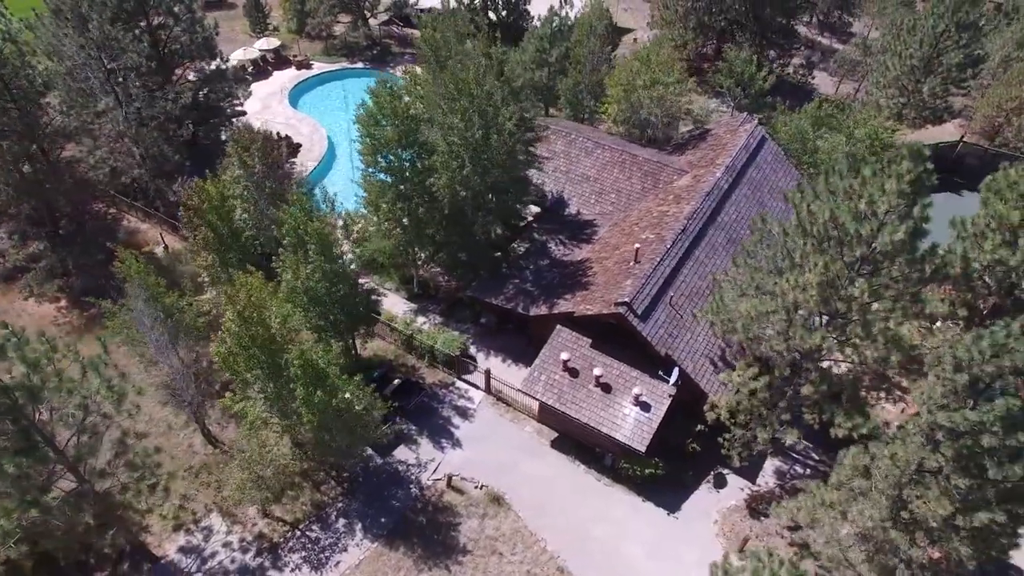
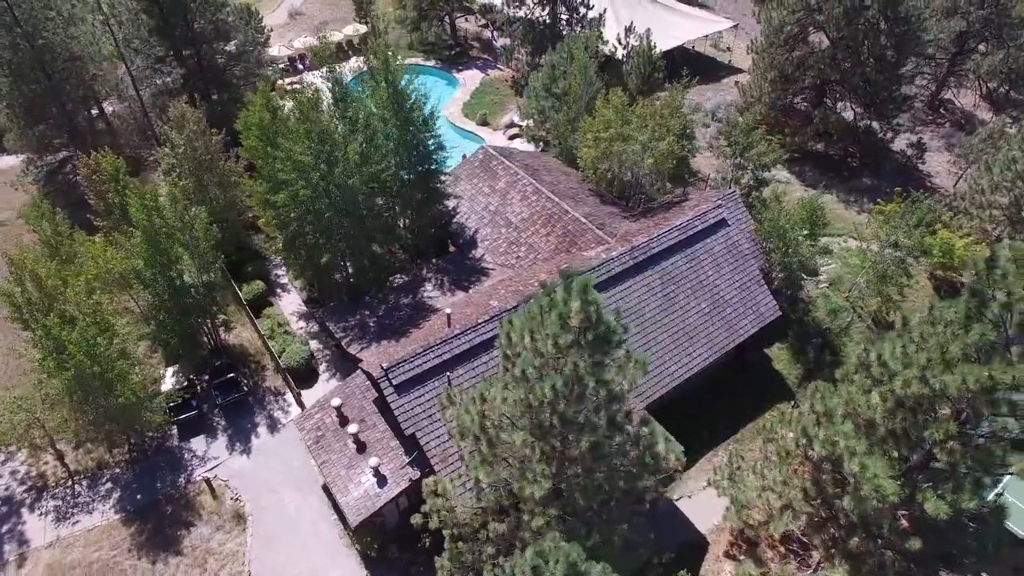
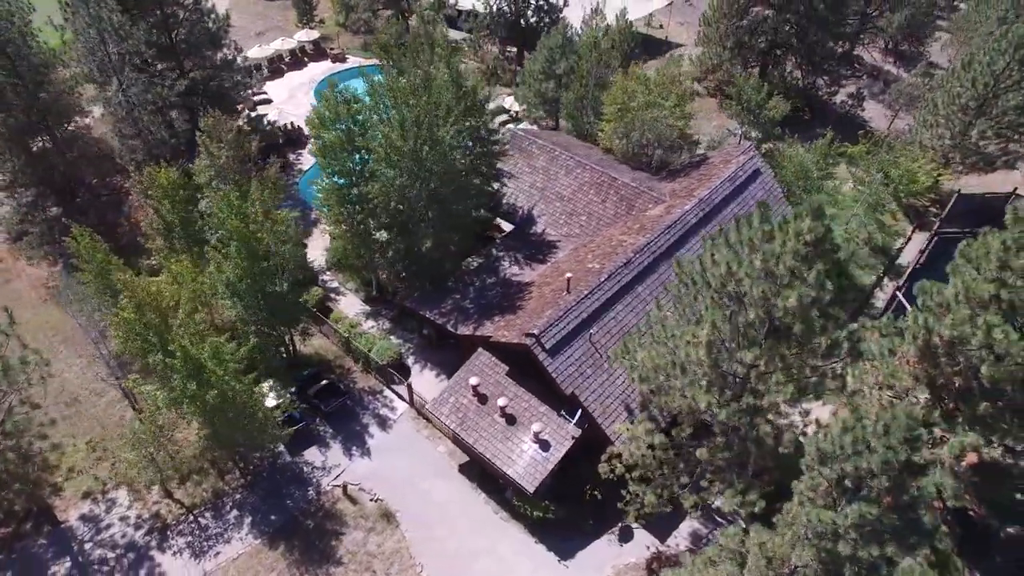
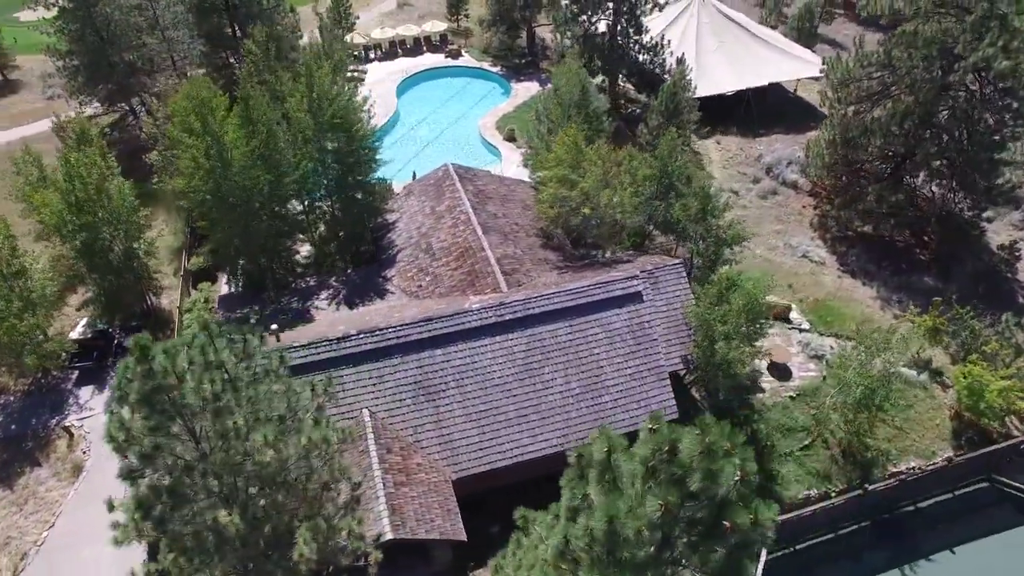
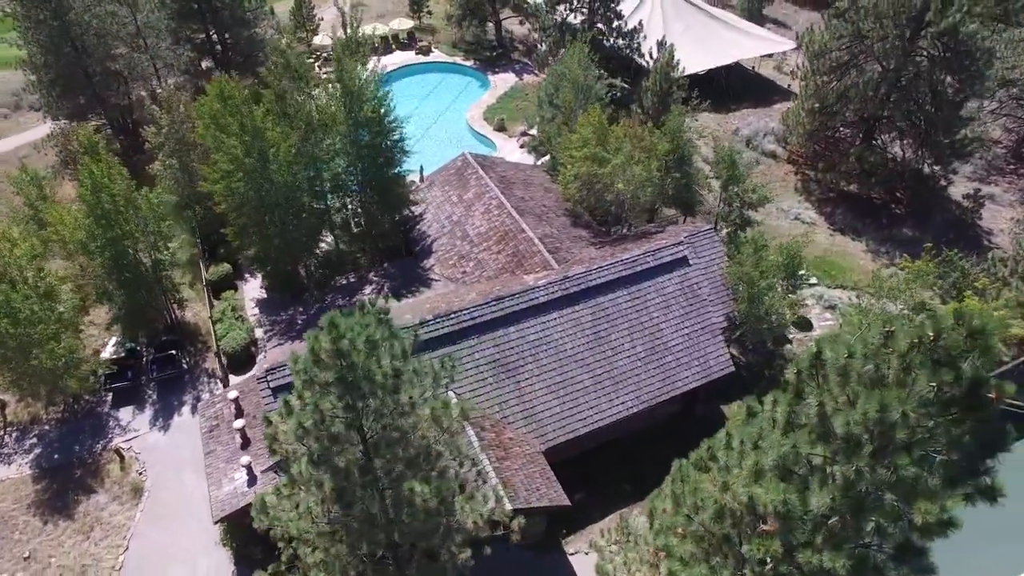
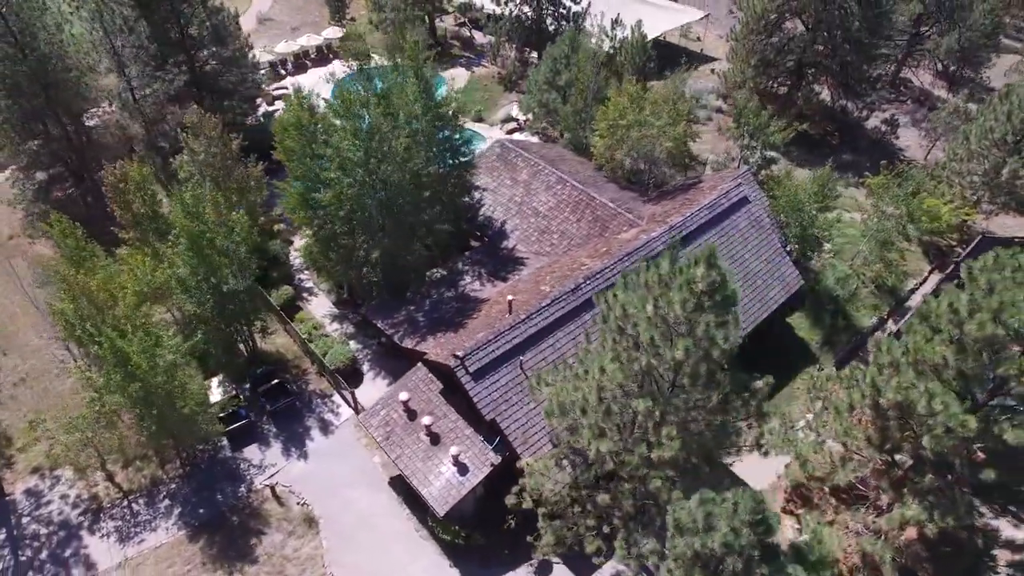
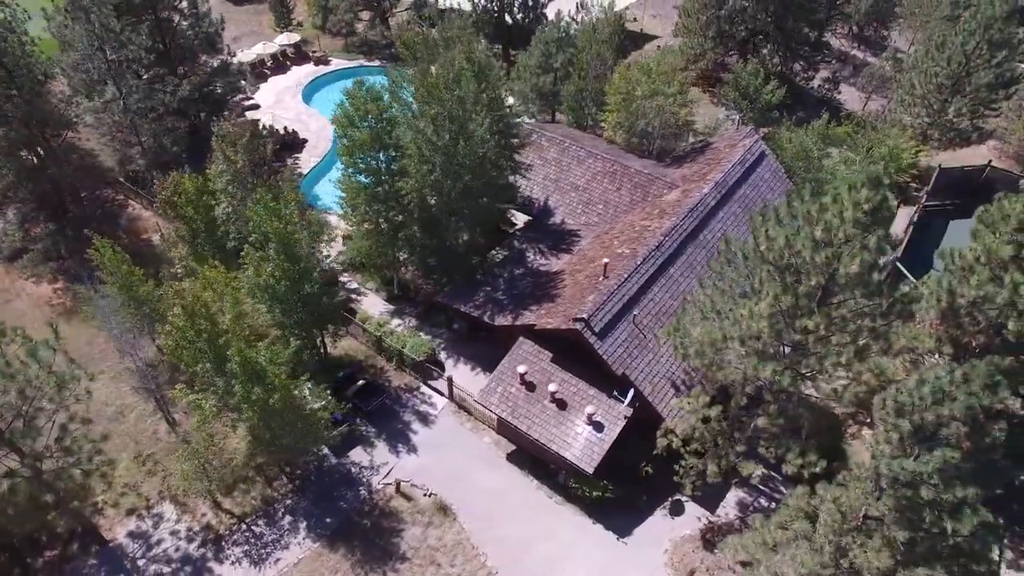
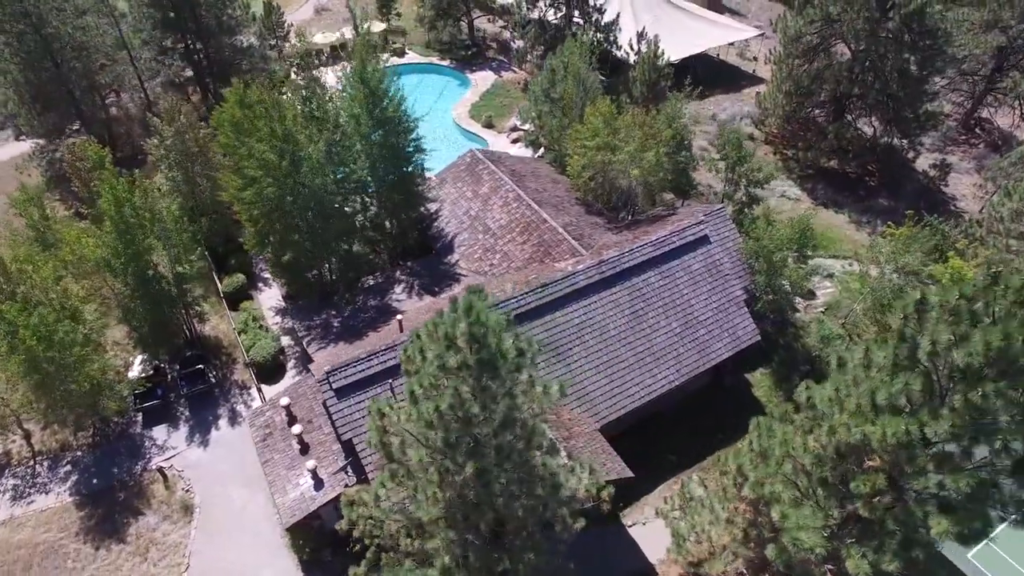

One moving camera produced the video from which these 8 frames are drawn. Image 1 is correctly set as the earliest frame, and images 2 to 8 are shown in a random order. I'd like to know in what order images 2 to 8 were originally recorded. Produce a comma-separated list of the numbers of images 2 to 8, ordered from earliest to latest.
7, 3, 6, 2, 8, 5, 4
